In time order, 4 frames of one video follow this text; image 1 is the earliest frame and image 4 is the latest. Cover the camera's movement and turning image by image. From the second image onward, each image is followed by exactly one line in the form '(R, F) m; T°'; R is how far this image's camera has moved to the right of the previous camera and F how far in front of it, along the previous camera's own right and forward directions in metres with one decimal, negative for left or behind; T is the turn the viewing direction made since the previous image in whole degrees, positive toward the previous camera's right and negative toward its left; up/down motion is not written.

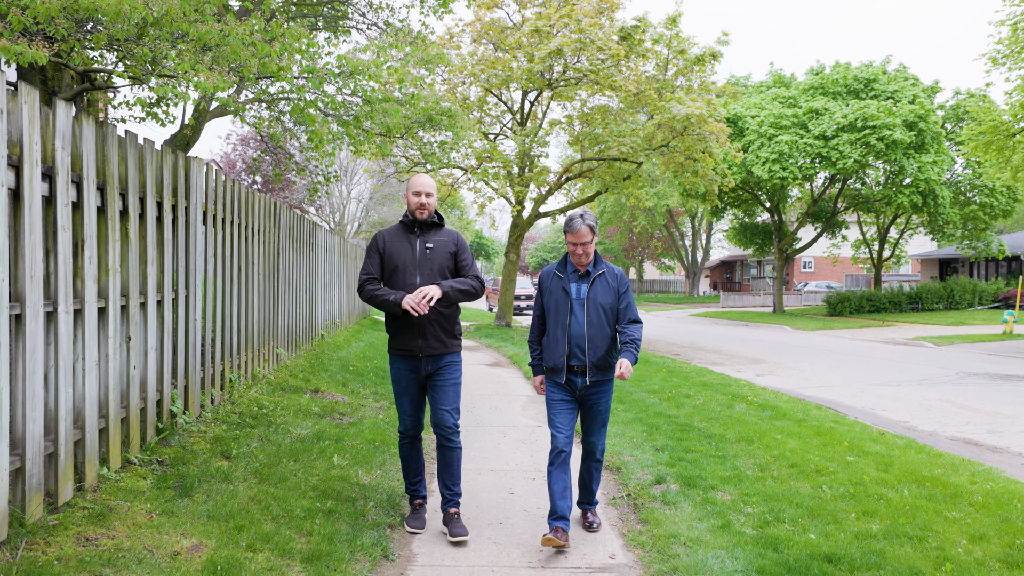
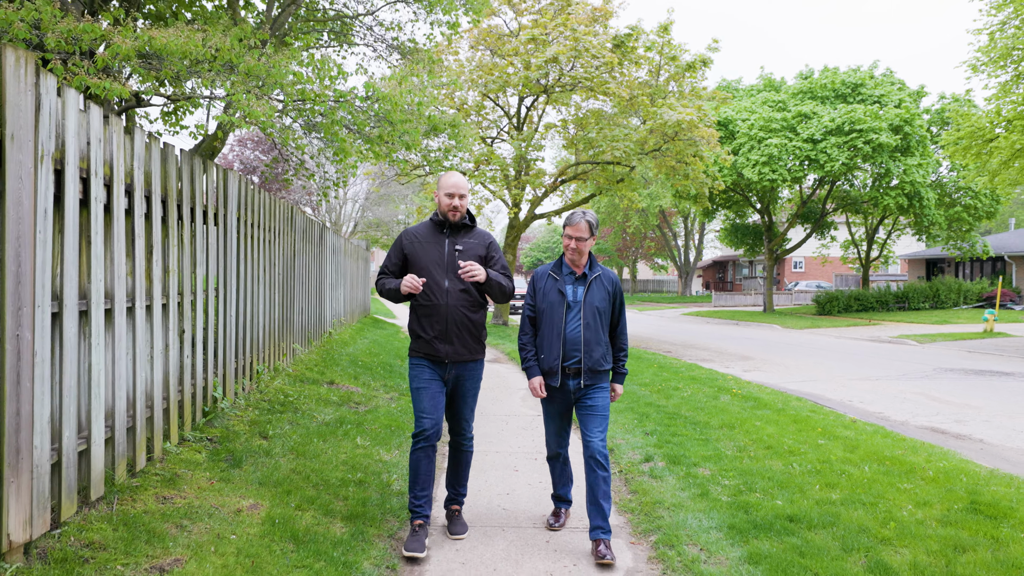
(-0.1, -0.6) m; +1°
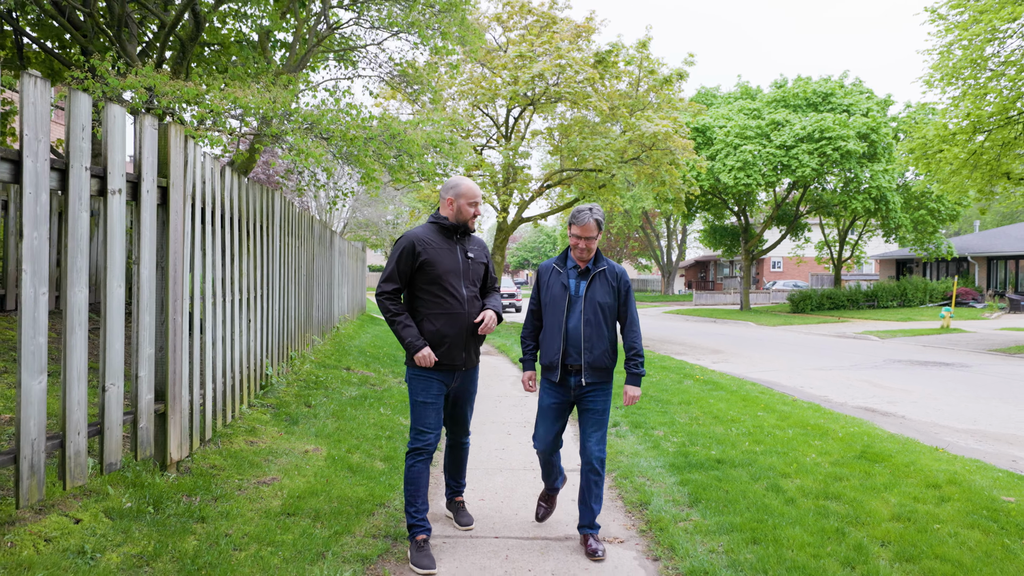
(-0.1, -1.2) m; +1°
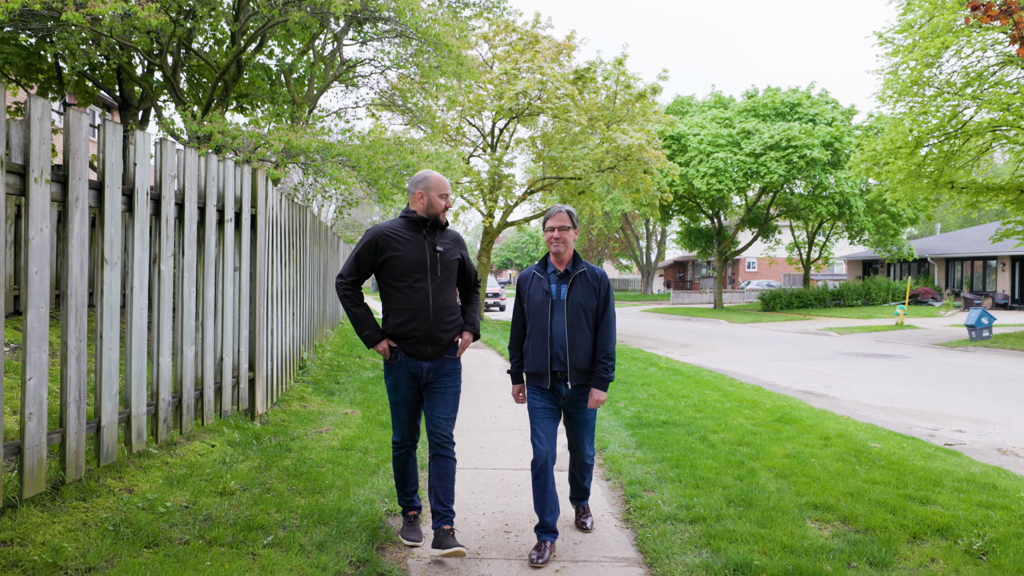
(-0.1, -1.4) m; +1°
